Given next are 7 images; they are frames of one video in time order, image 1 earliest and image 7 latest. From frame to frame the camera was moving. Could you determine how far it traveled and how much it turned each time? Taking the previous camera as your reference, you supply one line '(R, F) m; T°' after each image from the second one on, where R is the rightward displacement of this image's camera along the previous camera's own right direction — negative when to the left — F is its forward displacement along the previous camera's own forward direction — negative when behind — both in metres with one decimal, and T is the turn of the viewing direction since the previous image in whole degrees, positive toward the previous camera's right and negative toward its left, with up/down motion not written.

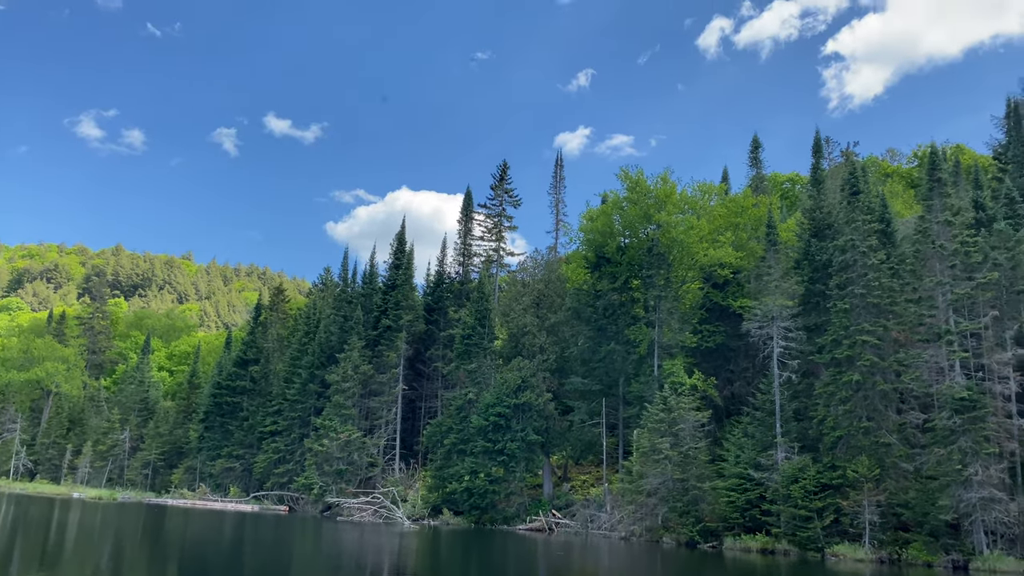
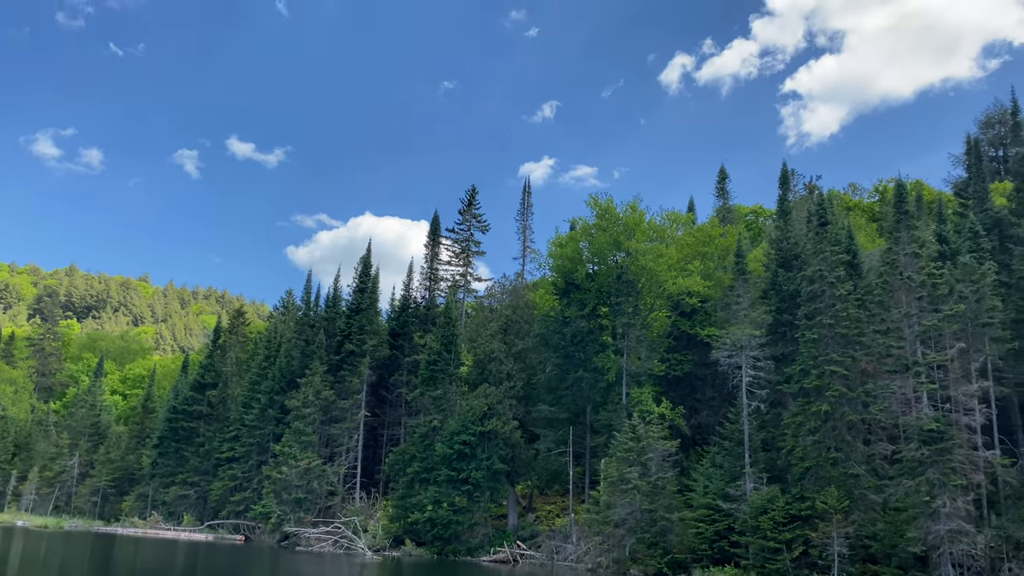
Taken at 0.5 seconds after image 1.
(-0.3, +0.6) m; +3°
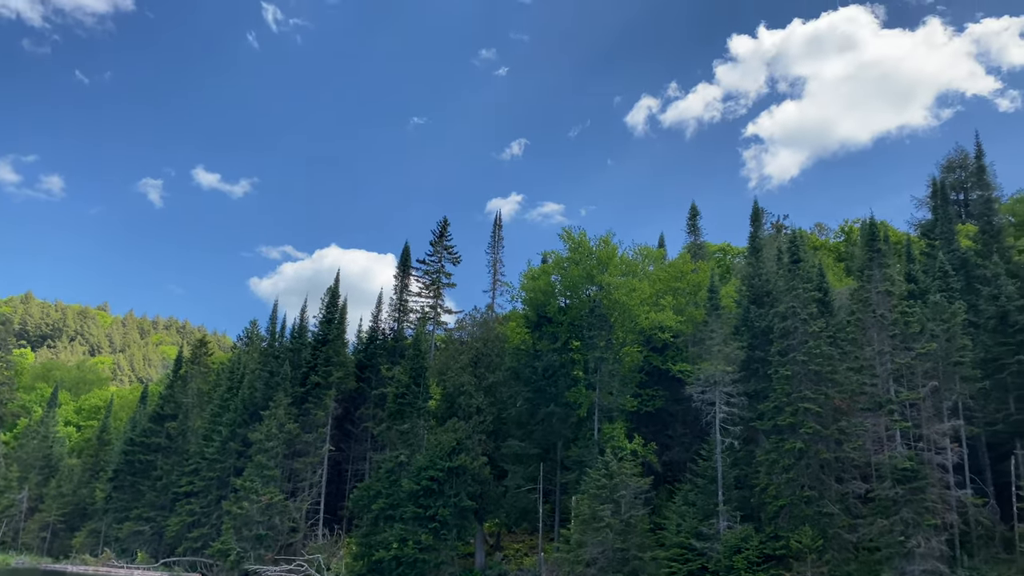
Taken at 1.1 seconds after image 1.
(-0.3, +0.5) m; +2°
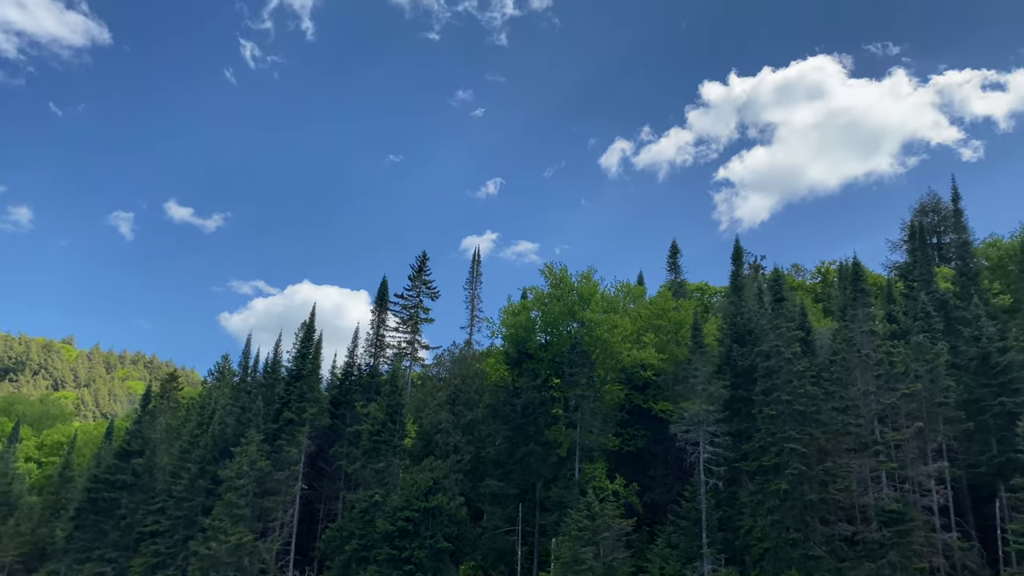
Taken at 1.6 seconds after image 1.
(-0.4, +0.6) m; +2°
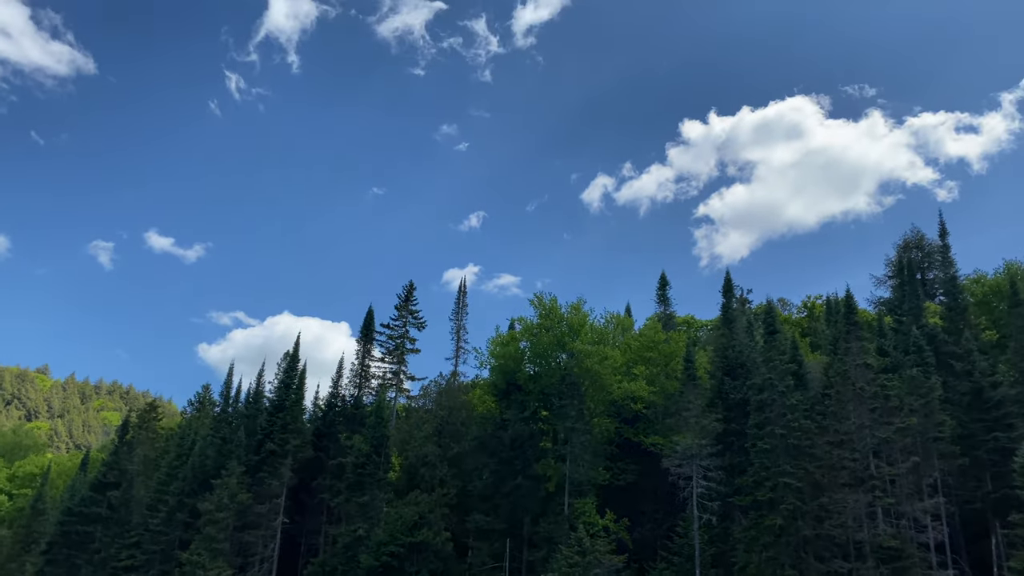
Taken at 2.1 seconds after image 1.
(-0.4, +0.5) m; +1°
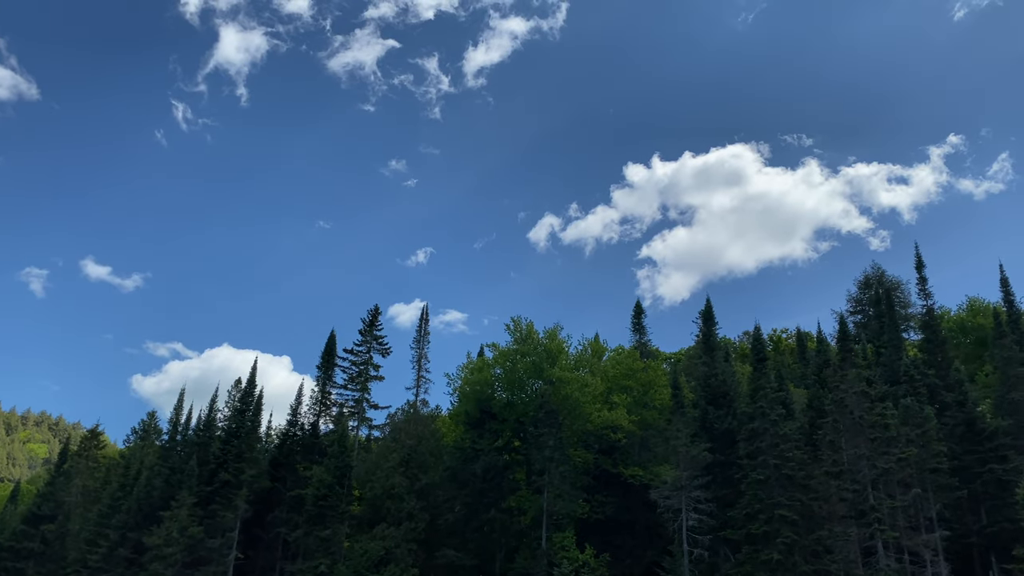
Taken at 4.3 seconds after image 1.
(-1.7, +2.0) m; +4°
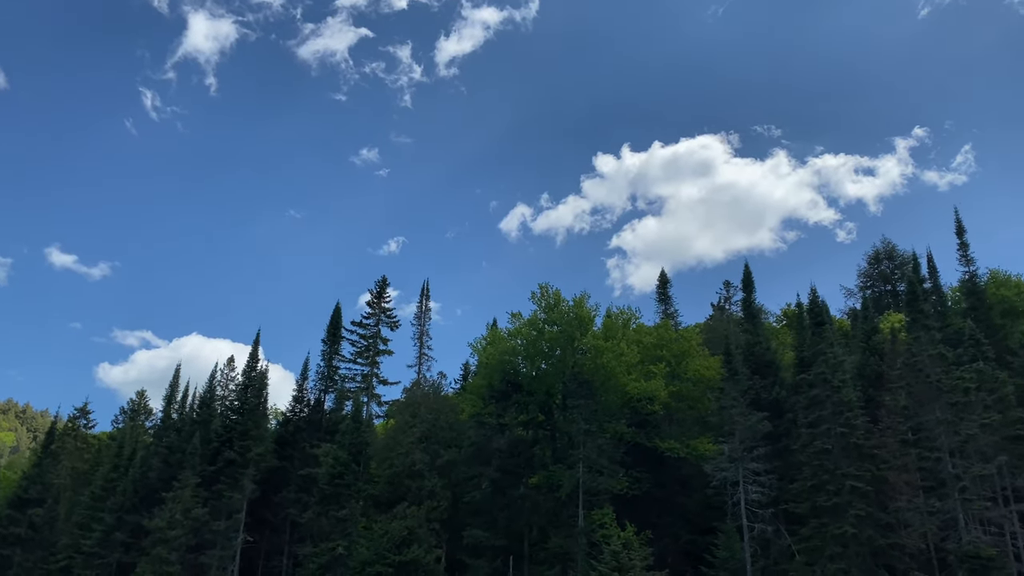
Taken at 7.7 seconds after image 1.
(-3.0, +3.0) m; +2°
